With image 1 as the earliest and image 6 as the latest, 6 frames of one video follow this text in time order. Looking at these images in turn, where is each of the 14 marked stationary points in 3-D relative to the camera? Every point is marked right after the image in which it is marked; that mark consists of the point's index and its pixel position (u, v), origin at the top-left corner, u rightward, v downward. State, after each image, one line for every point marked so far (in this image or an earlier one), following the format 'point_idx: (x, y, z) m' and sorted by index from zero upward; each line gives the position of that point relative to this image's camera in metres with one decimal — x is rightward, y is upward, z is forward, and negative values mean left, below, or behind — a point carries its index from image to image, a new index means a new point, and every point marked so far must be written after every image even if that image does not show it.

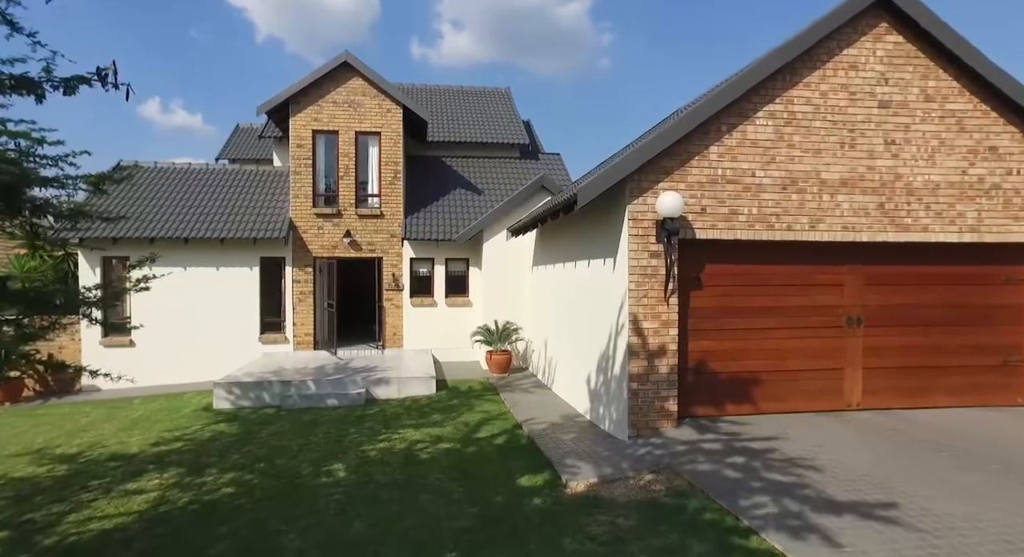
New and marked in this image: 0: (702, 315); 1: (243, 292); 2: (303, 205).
0: (+2.7, -0.5, +7.8) m
1: (-7.0, -0.4, +14.2) m
2: (-5.6, +2.0, +14.8) m
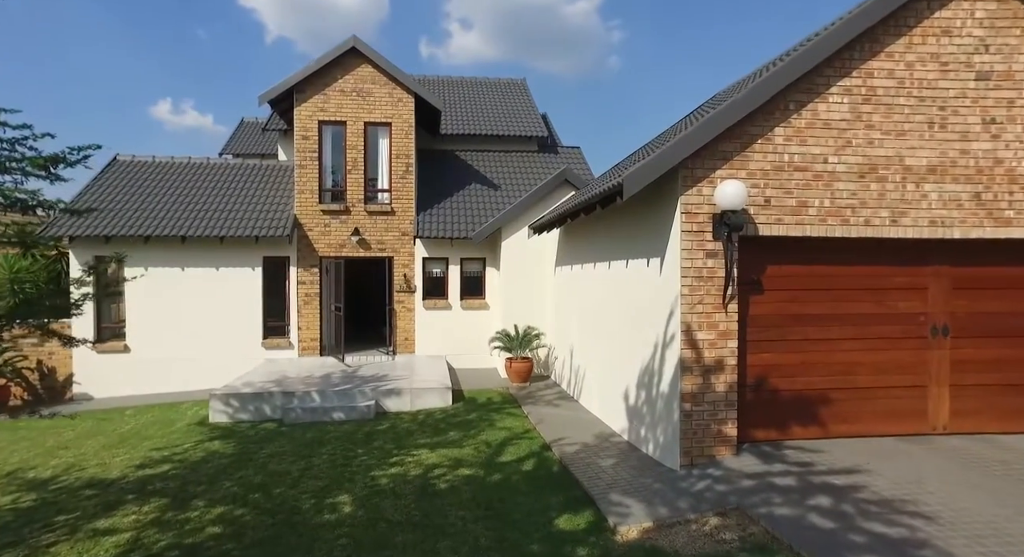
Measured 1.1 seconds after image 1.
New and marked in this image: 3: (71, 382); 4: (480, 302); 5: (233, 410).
0: (+3.1, -0.5, +6.7) m
1: (-6.5, -0.4, +13.3) m
2: (-5.1, +2.0, +13.8) m
3: (-10.0, -2.3, +12.6) m
4: (-0.8, -0.6, +14.4) m
5: (-5.1, -2.4, +10.1) m
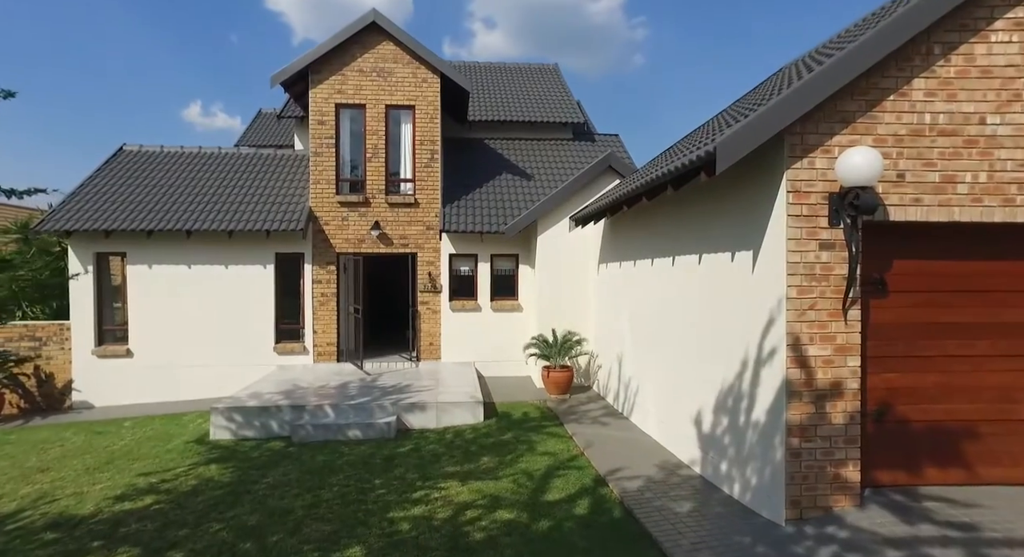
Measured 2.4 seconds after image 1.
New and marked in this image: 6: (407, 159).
0: (+3.6, -0.5, +5.2) m
1: (-5.7, -0.4, +12.2) m
2: (-4.3, +2.0, +12.6) m
3: (-9.3, -2.3, +11.6) m
4: (0.0, -0.6, +13.0) m
5: (-4.4, -2.4, +8.9) m
6: (-2.5, +2.8, +13.1) m
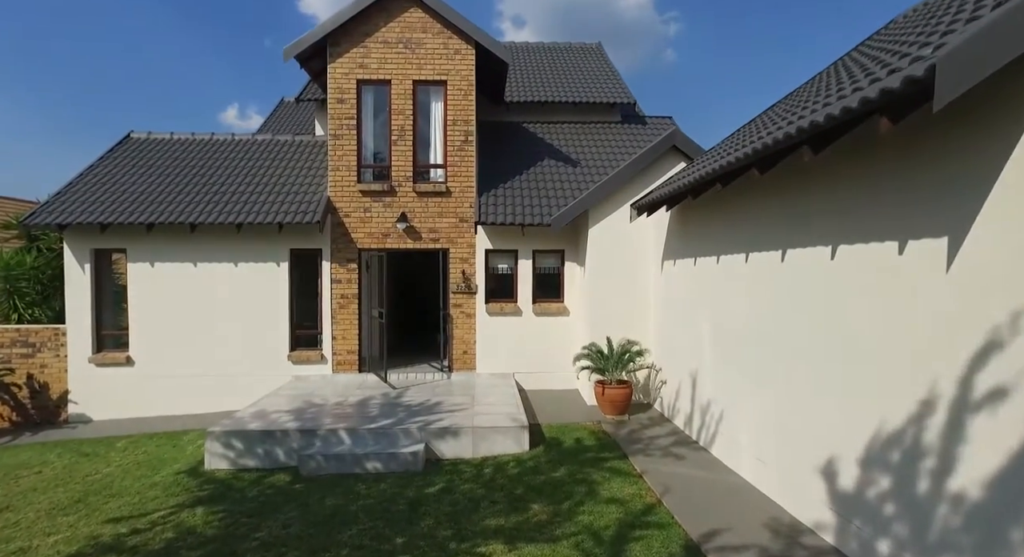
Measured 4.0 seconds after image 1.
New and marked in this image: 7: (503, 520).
0: (+4.1, -0.5, +3.3) m
1: (-4.8, -0.4, +10.8) m
2: (-3.4, +2.0, +11.2) m
3: (-8.4, -2.3, +10.4) m
4: (+0.9, -0.6, +11.4) m
5: (-3.7, -2.4, +7.5) m
6: (-1.6, +2.9, +11.6) m
7: (-0.1, -2.5, +5.7) m
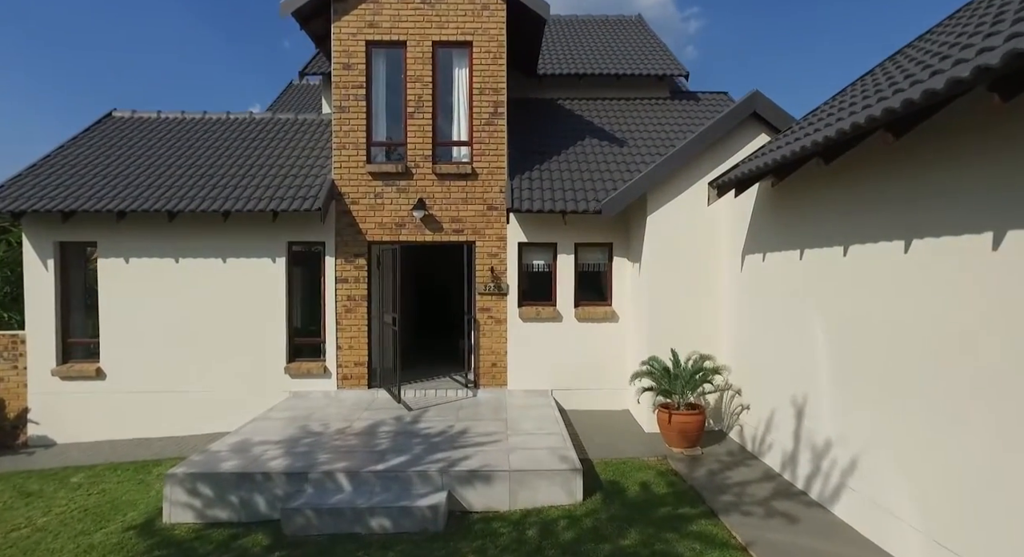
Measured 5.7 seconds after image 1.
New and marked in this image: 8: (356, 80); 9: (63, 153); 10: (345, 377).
0: (+4.4, -0.5, +1.4) m
1: (-4.2, -0.3, +9.1) m
2: (-2.7, +2.0, +9.5) m
3: (-7.8, -2.3, +8.9) m
4: (+1.6, -0.6, +9.5) m
5: (-3.2, -2.3, +5.7) m
6: (-0.9, +2.9, +9.8) m
7: (+0.4, -2.5, +3.9) m
8: (-2.7, +3.4, +9.4) m
9: (-7.9, +2.2, +9.8) m
10: (-2.8, -1.7, +9.4) m
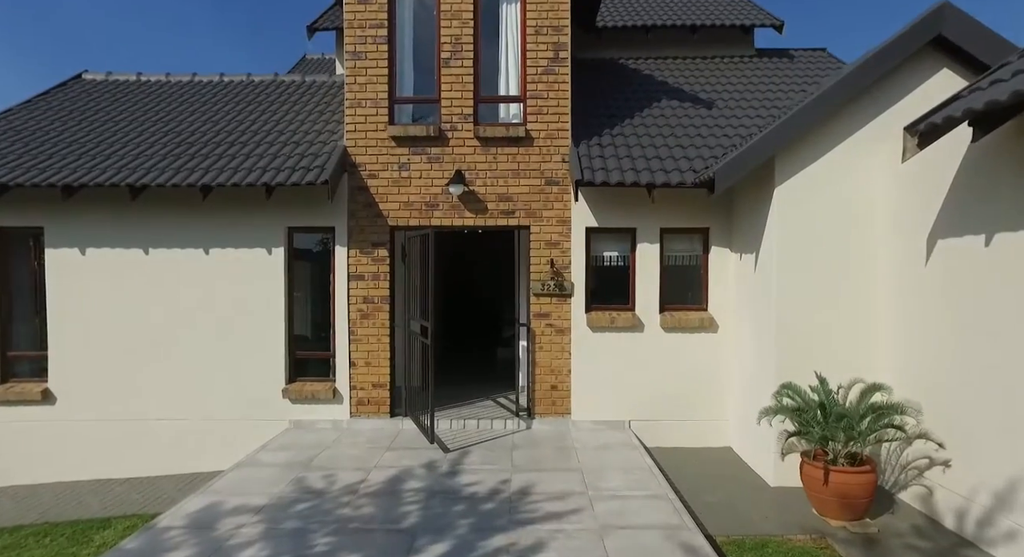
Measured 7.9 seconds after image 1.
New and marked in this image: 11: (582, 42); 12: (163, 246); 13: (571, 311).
0: (+5.0, -0.4, -1.1) m
1: (-3.3, -0.3, +7.0) m
2: (-1.9, +2.1, +7.3) m
3: (-7.0, -2.2, +6.9) m
4: (+2.4, -0.5, +7.1) m
5: (-2.5, -2.3, +3.6) m
6: (0.0, +2.9, +7.6) m
7: (+1.0, -2.4, +1.6) m
8: (-1.8, +3.4, +7.3) m
9: (-7.1, +2.3, +7.8) m
10: (-2.0, -1.6, +7.2) m
11: (+1.4, +4.6, +10.7) m
12: (-4.4, +0.4, +7.0) m
13: (+0.8, -0.4, +7.2) m
